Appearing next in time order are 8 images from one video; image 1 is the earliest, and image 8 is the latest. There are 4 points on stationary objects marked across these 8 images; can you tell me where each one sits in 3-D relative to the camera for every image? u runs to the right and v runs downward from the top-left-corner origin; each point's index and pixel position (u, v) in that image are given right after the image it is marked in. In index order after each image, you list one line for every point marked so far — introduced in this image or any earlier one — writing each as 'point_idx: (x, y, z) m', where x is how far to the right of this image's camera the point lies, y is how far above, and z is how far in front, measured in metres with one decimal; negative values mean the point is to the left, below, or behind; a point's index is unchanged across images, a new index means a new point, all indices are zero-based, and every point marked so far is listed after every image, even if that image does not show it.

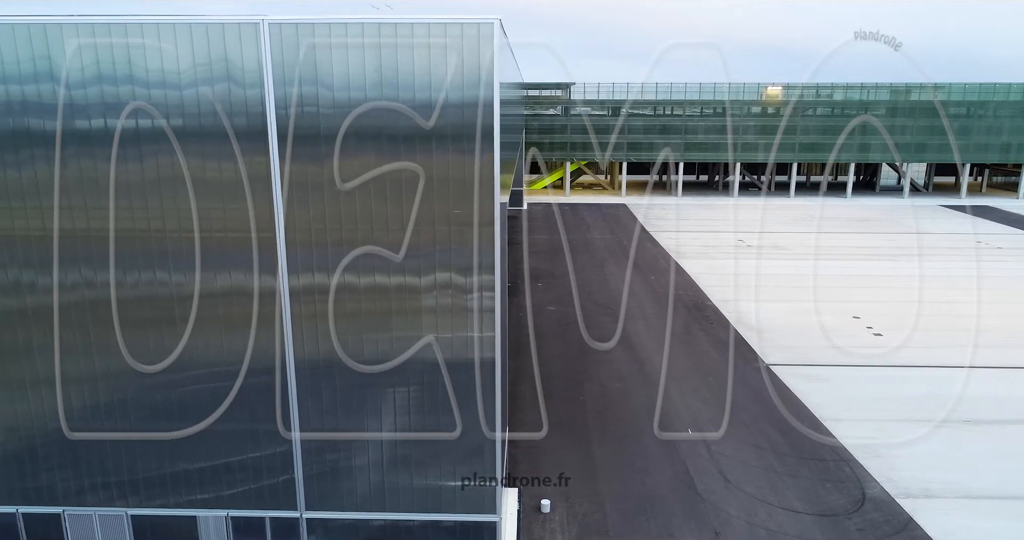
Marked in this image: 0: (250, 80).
0: (-2.2, +1.6, +4.5) m
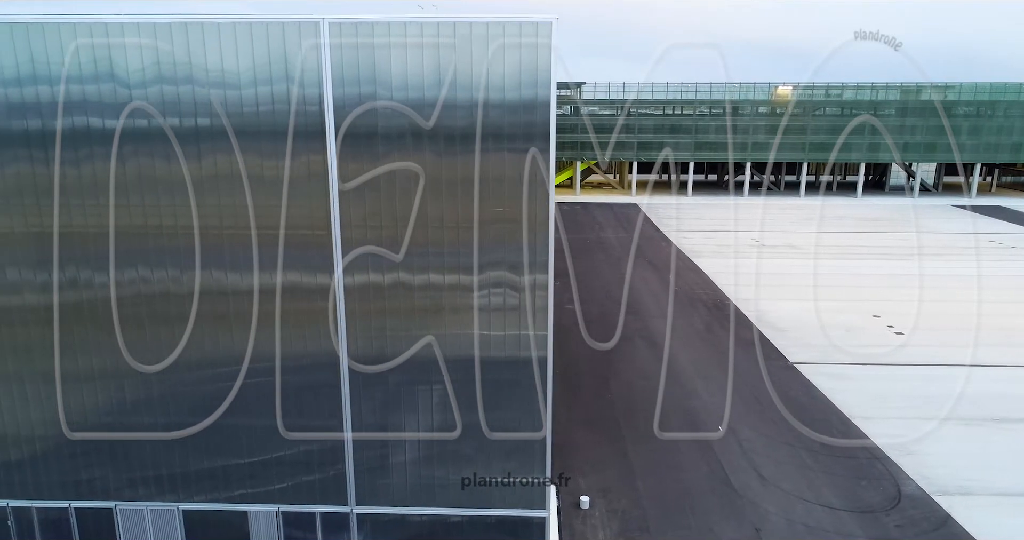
0: (-1.7, +1.6, +4.5) m
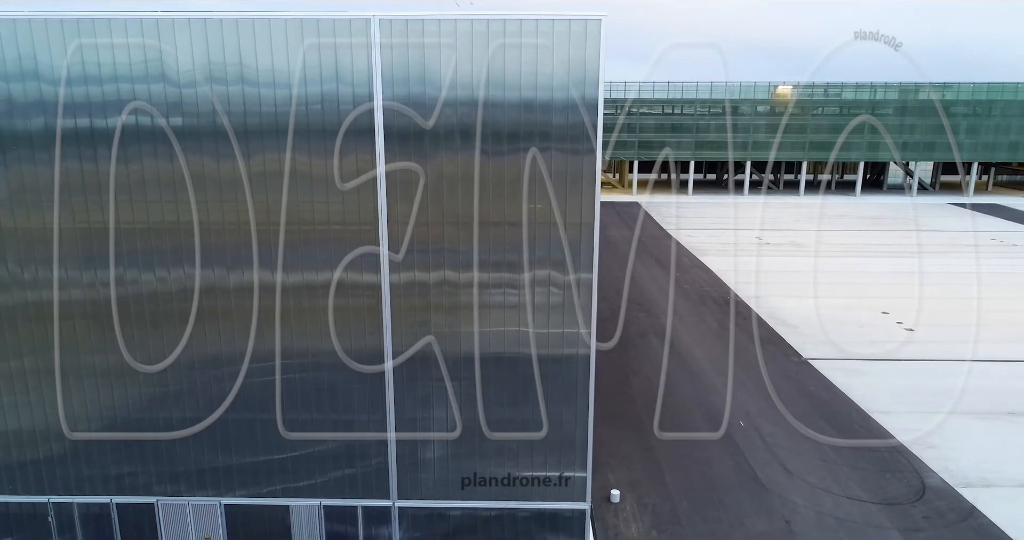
0: (-1.3, +1.6, +4.6) m
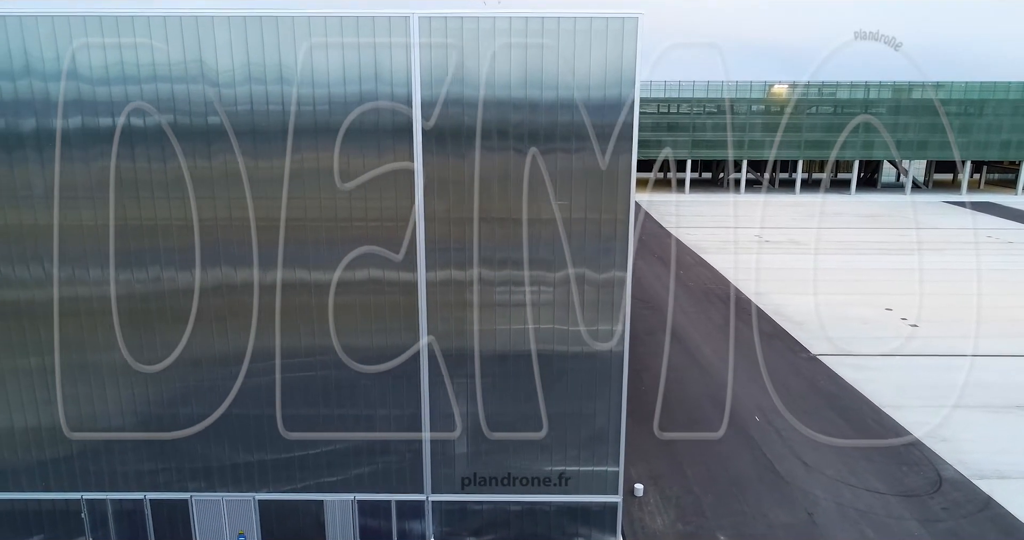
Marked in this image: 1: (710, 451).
0: (-1.0, +1.7, +4.6) m
1: (+2.8, -2.6, +7.5) m
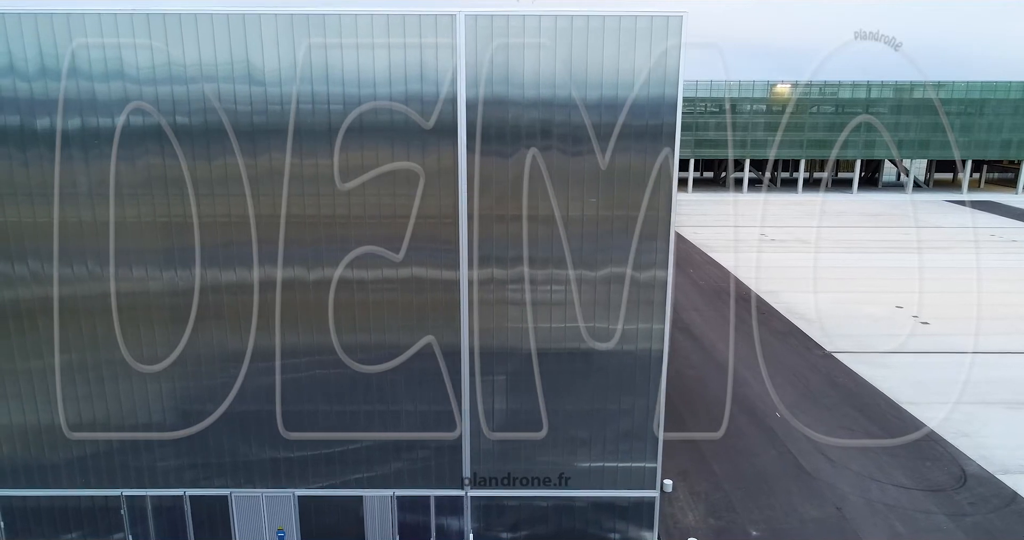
0: (-0.6, +1.7, +4.6) m
1: (+3.2, -2.6, +7.6) m
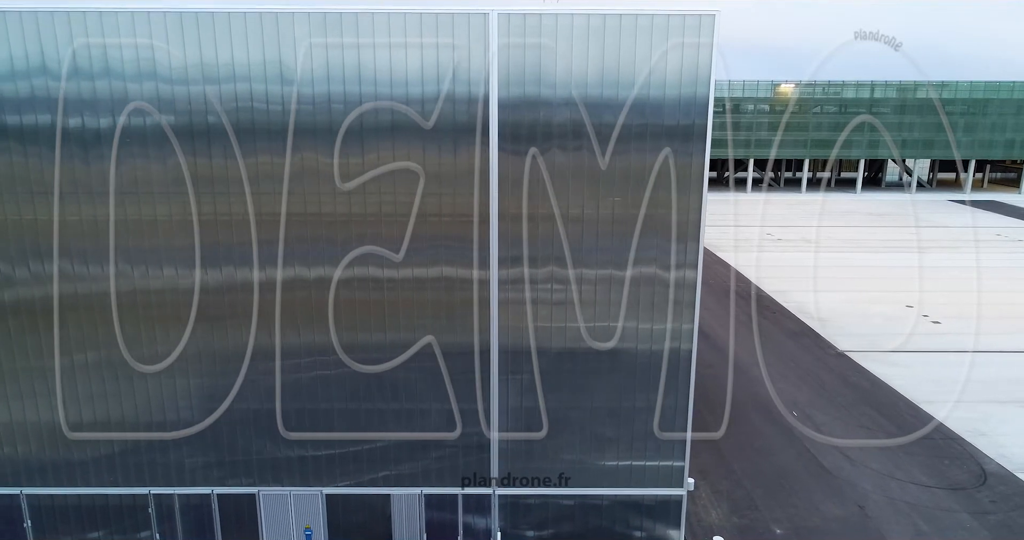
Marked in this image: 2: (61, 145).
0: (-0.3, +1.7, +4.6) m
1: (+3.5, -2.6, +7.6) m
2: (-4.1, +1.1, +4.8) m
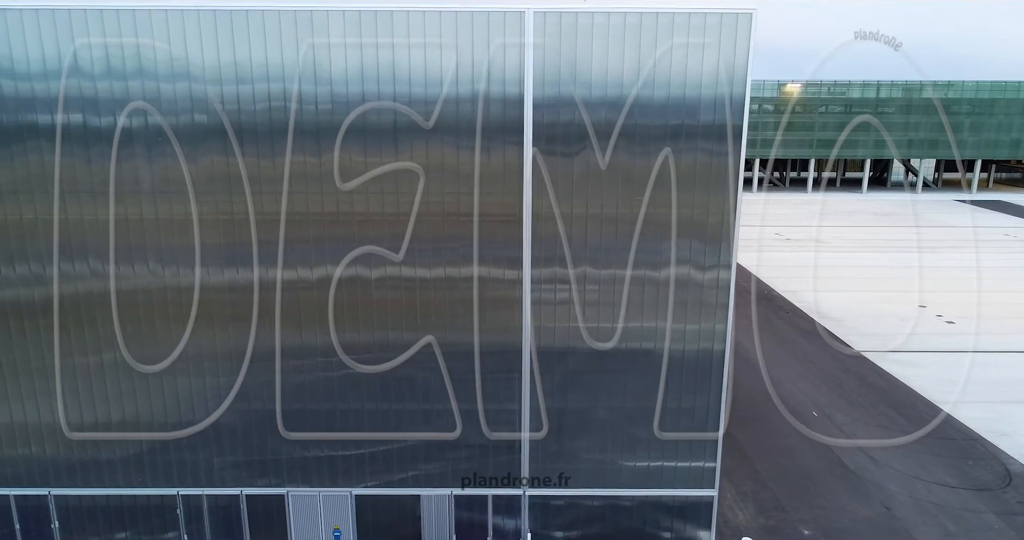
0: (0.0, +1.7, +4.6) m
1: (+3.8, -2.6, +7.6) m
2: (-3.8, +1.1, +4.7) m
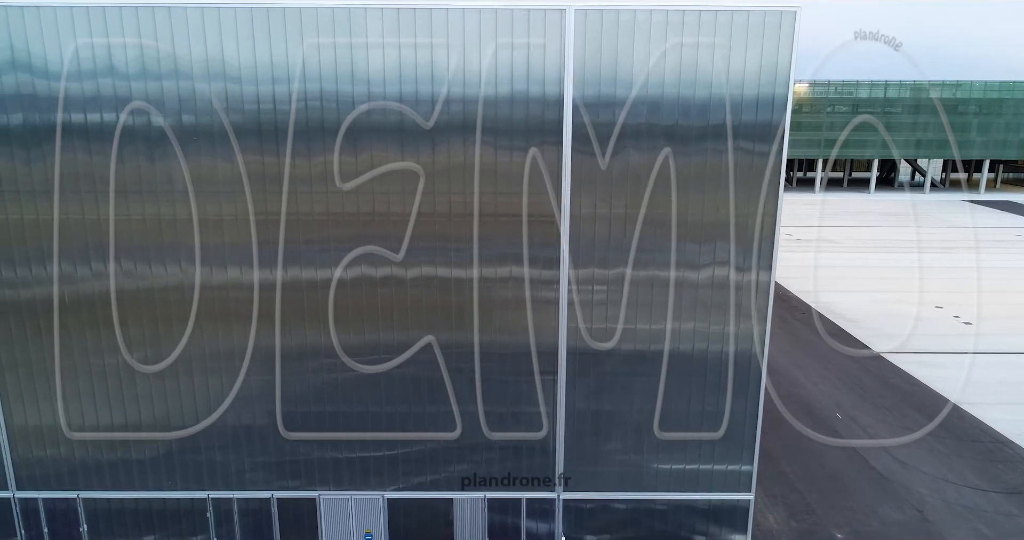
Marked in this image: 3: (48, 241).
0: (+0.3, +1.7, +4.6) m
1: (+4.2, -2.6, +7.5) m
2: (-3.5, +1.1, +4.7) m
3: (-4.3, +0.3, +4.9) m
